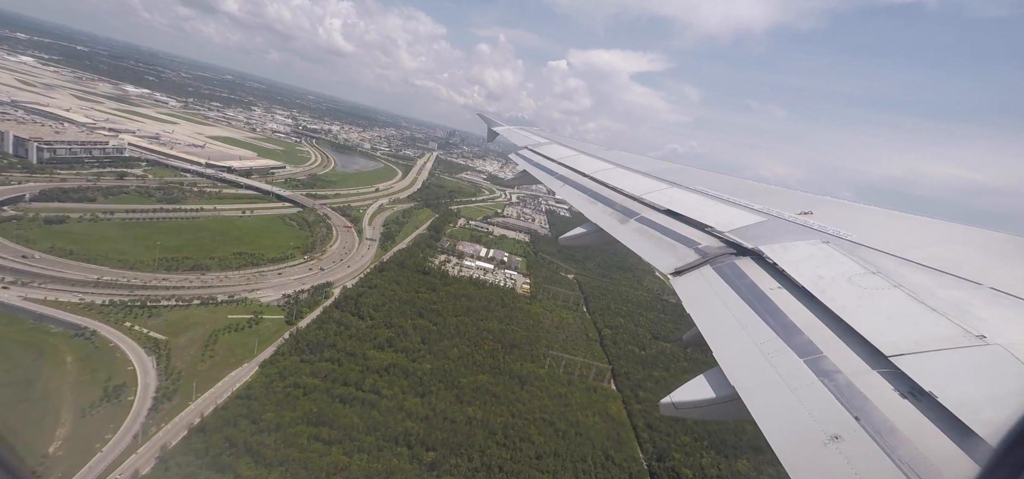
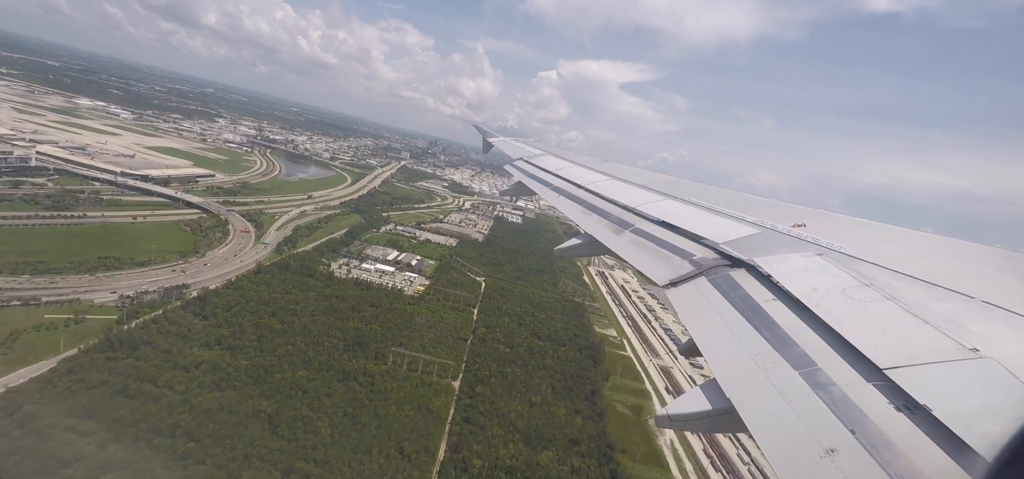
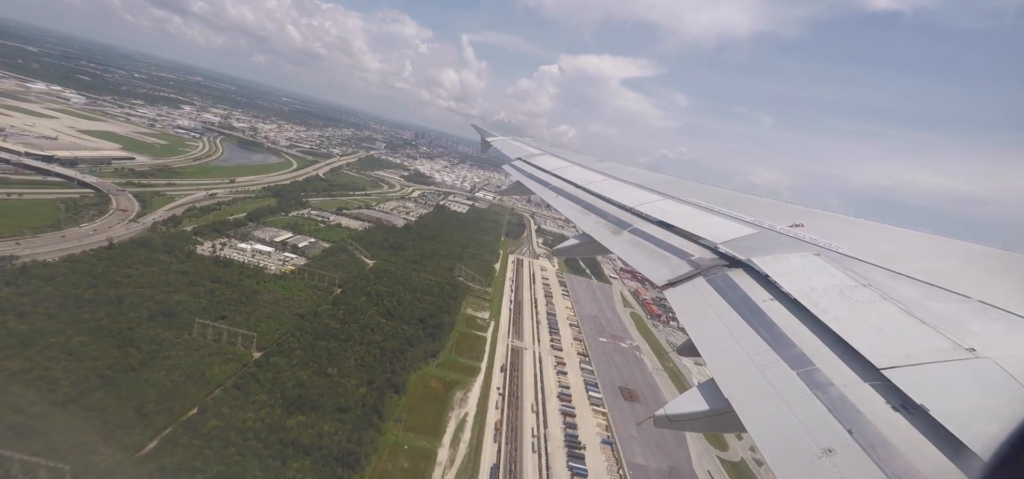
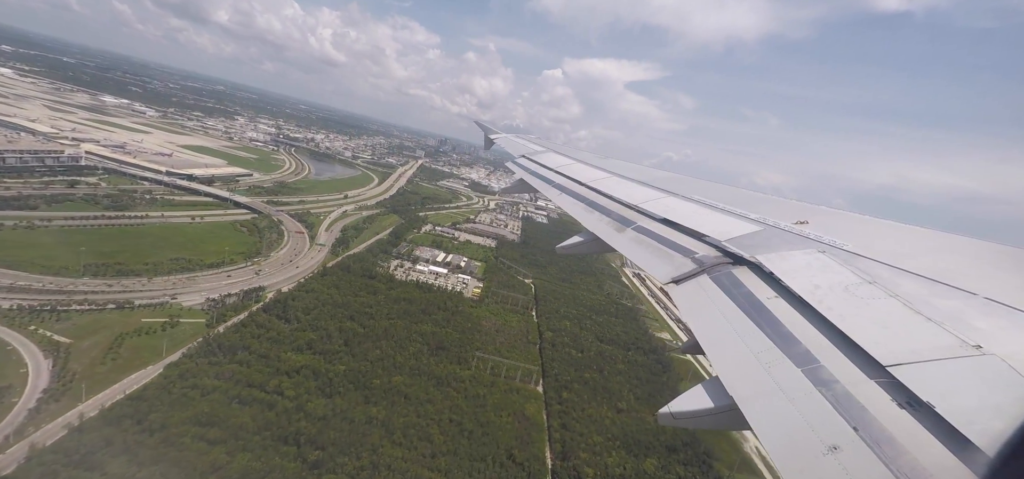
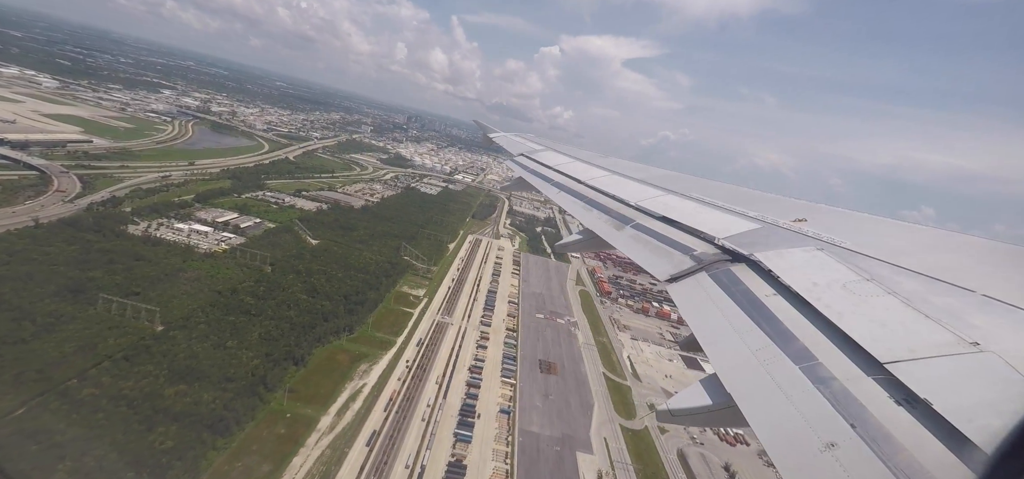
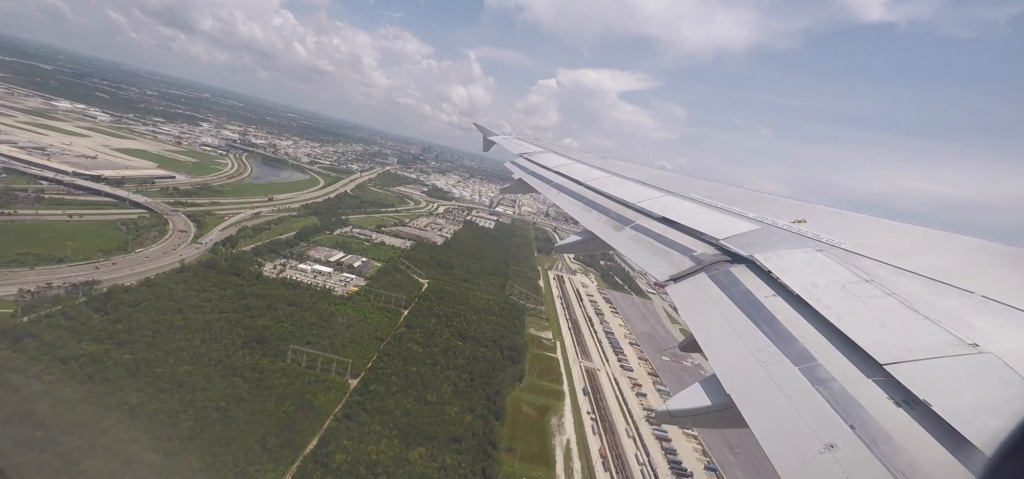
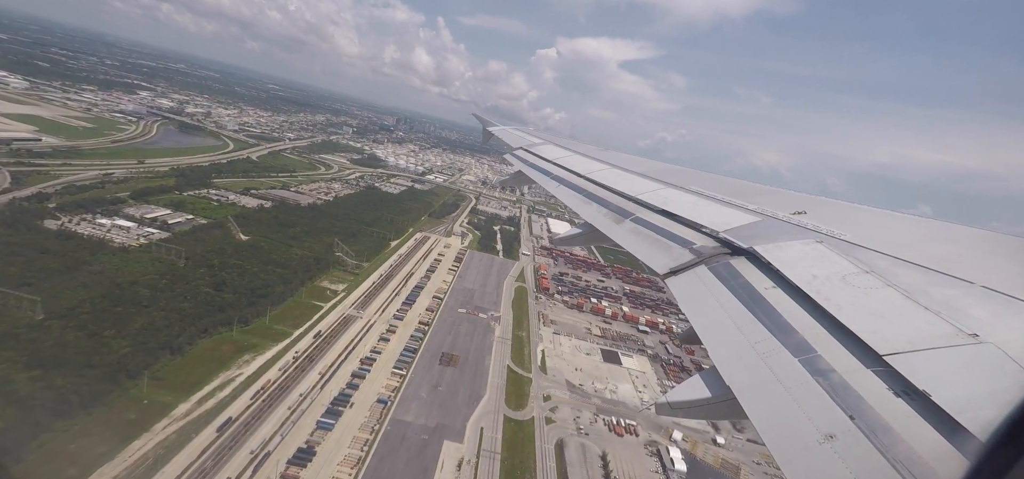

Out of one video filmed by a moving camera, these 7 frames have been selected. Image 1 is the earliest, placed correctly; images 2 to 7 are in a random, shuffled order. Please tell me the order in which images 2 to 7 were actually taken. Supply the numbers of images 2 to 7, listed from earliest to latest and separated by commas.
4, 2, 6, 3, 5, 7
